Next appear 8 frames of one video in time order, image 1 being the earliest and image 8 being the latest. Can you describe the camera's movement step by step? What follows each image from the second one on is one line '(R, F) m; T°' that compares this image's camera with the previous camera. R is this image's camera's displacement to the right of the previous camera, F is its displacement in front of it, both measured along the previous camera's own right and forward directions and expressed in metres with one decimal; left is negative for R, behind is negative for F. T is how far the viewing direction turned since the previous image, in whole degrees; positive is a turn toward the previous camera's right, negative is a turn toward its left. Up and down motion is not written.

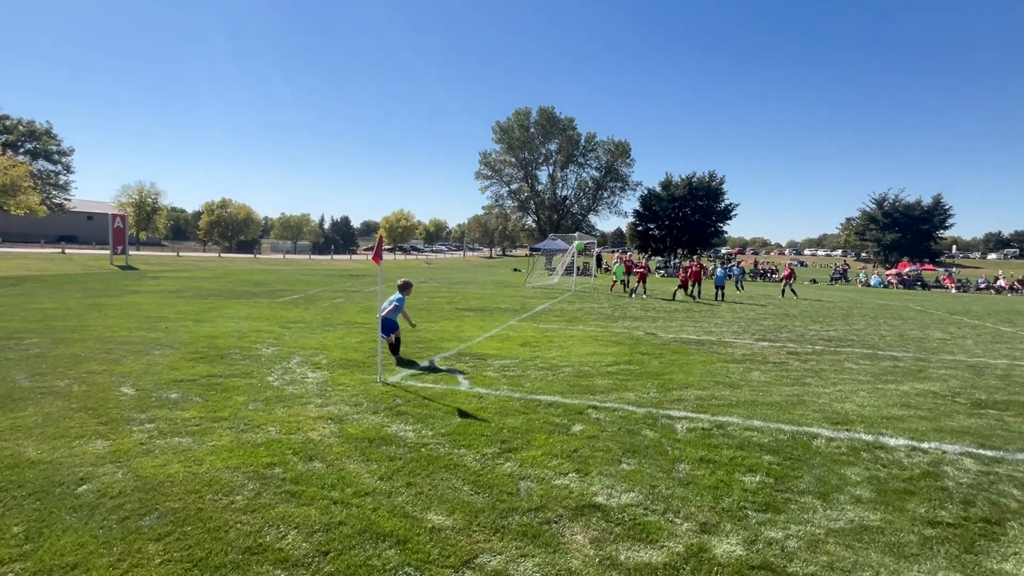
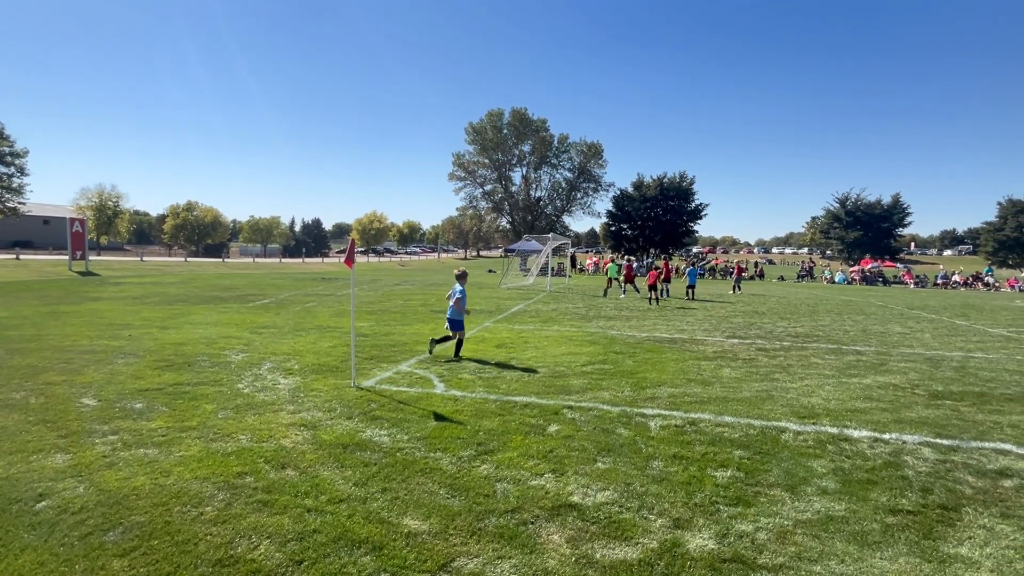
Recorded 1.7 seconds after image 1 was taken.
(0.0, 0.0) m; +3°
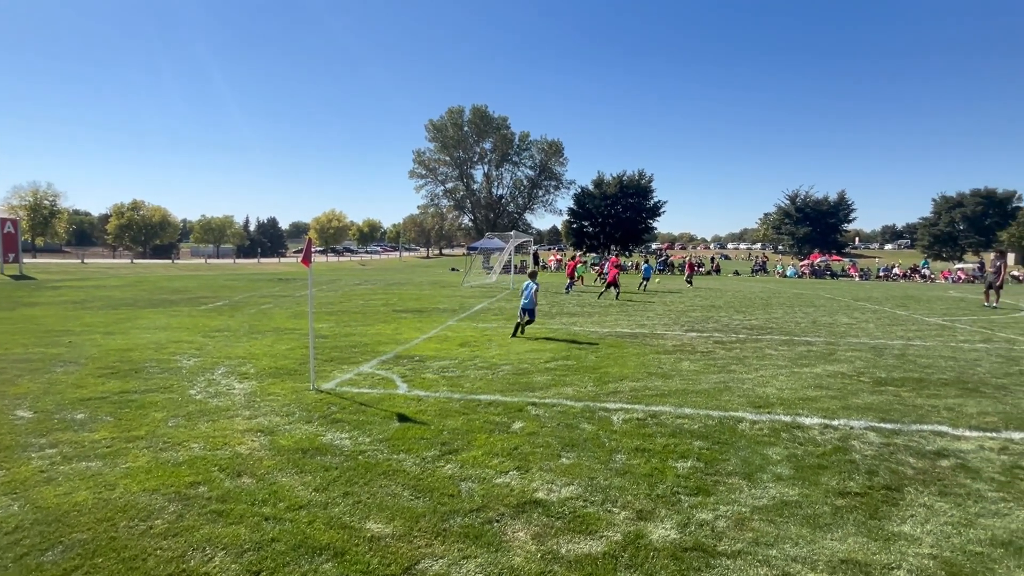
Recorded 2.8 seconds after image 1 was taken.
(0.0, 0.0) m; +4°
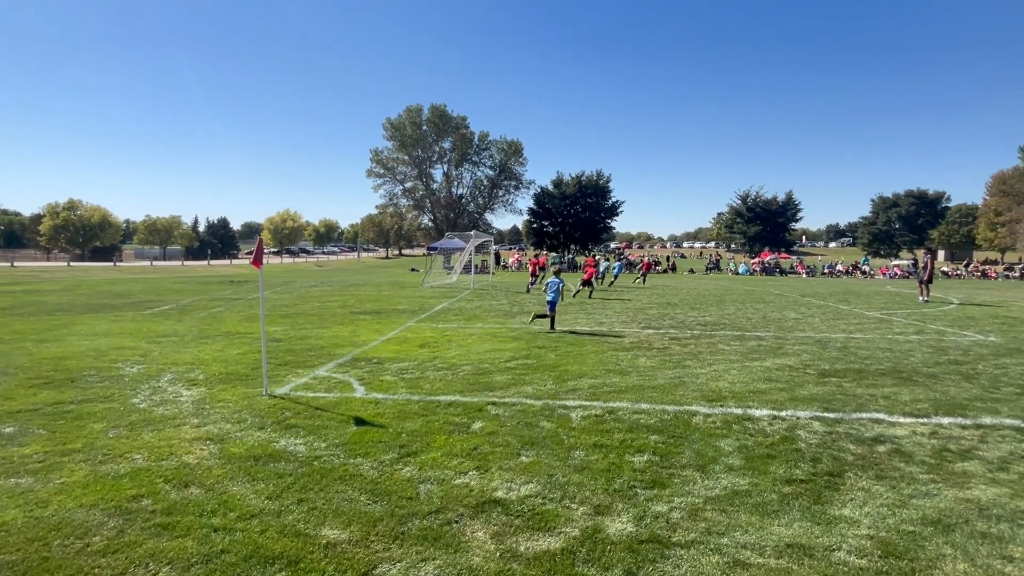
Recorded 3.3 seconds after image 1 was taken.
(0.0, 0.0) m; +4°
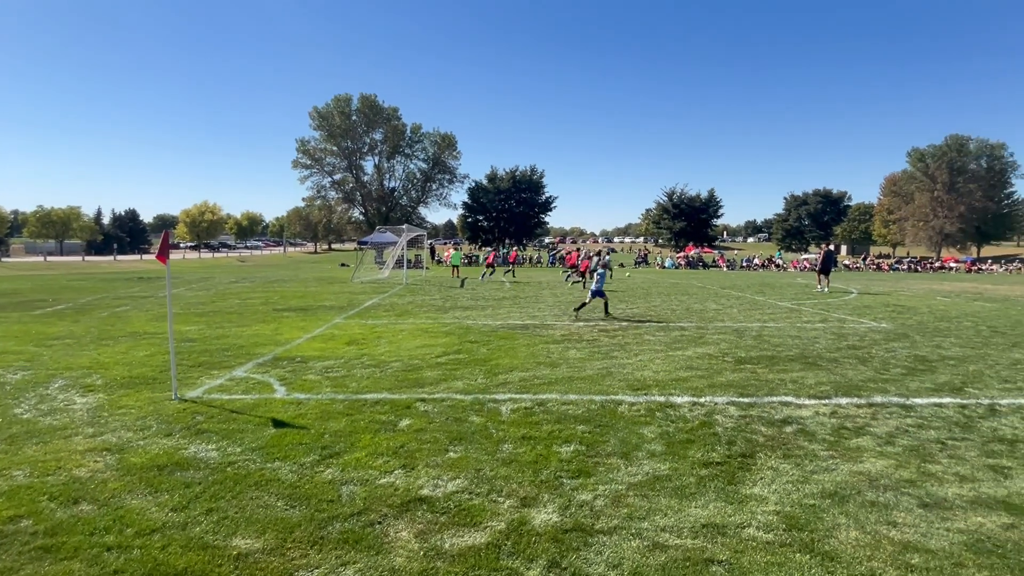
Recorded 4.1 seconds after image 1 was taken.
(+0.1, 0.0) m; +7°
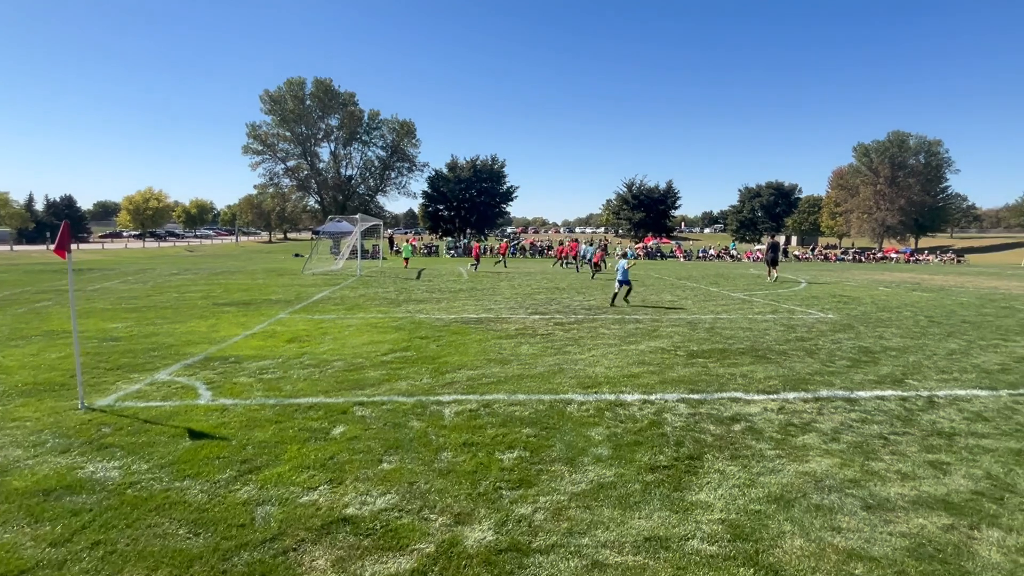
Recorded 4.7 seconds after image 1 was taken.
(+0.2, +0.3) m; +4°
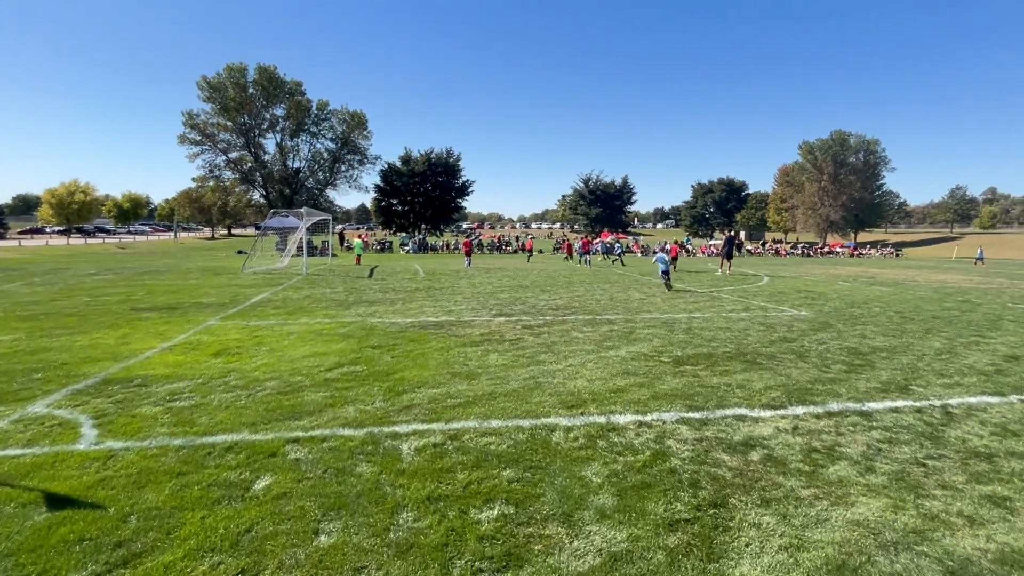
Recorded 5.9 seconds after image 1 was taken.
(-0.1, +1.0) m; +5°
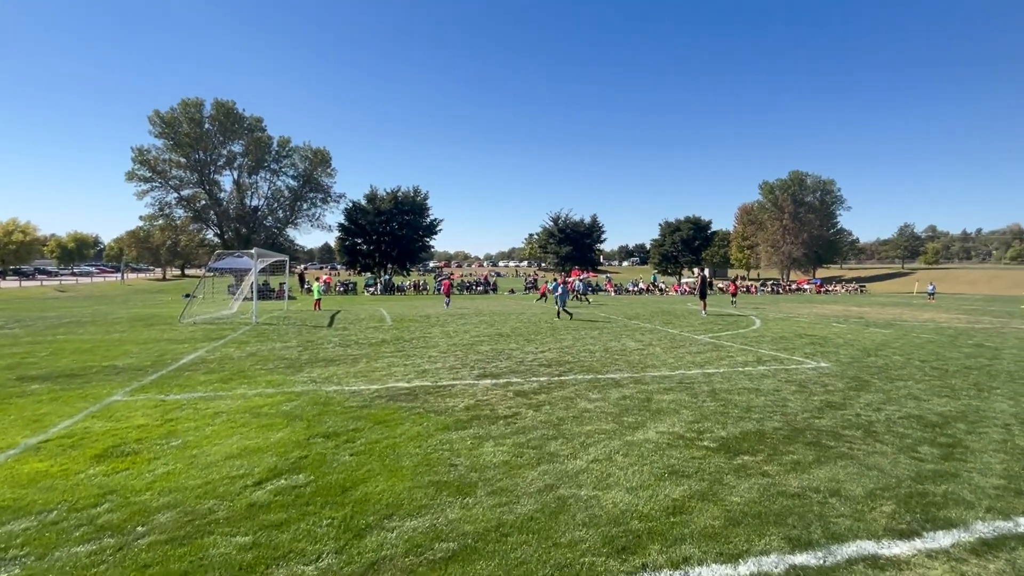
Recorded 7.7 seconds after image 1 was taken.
(-0.4, +1.7) m; +4°
